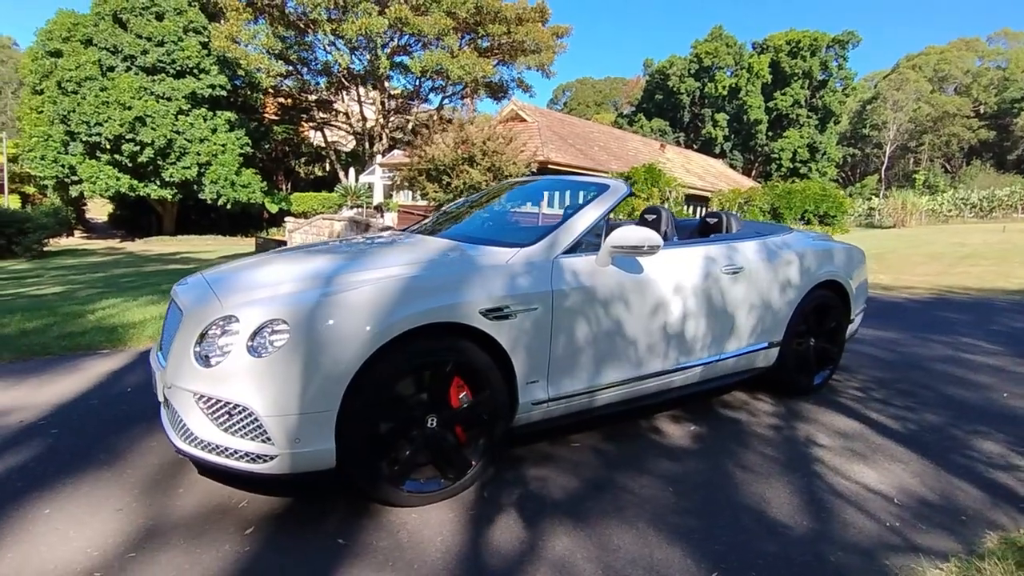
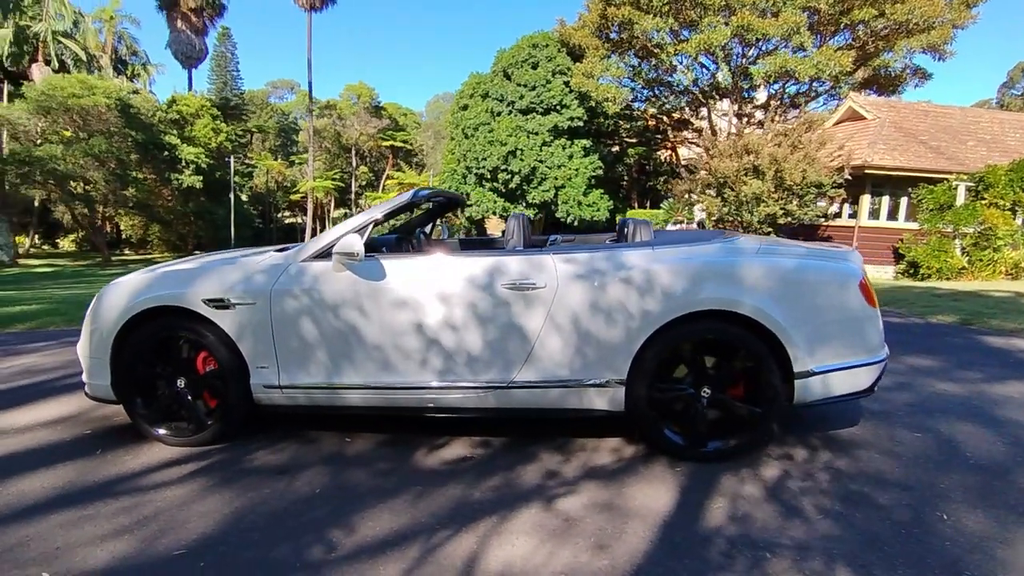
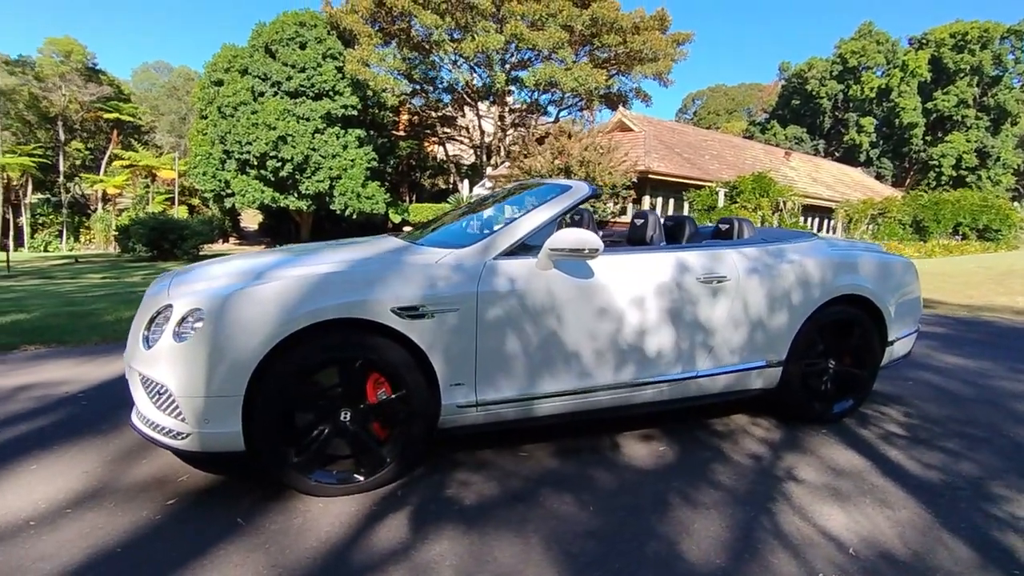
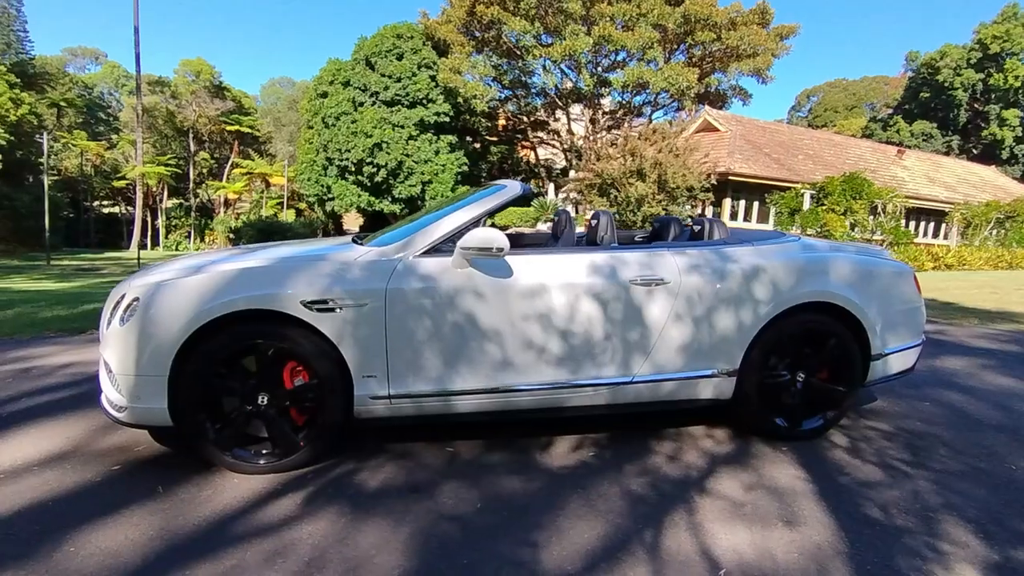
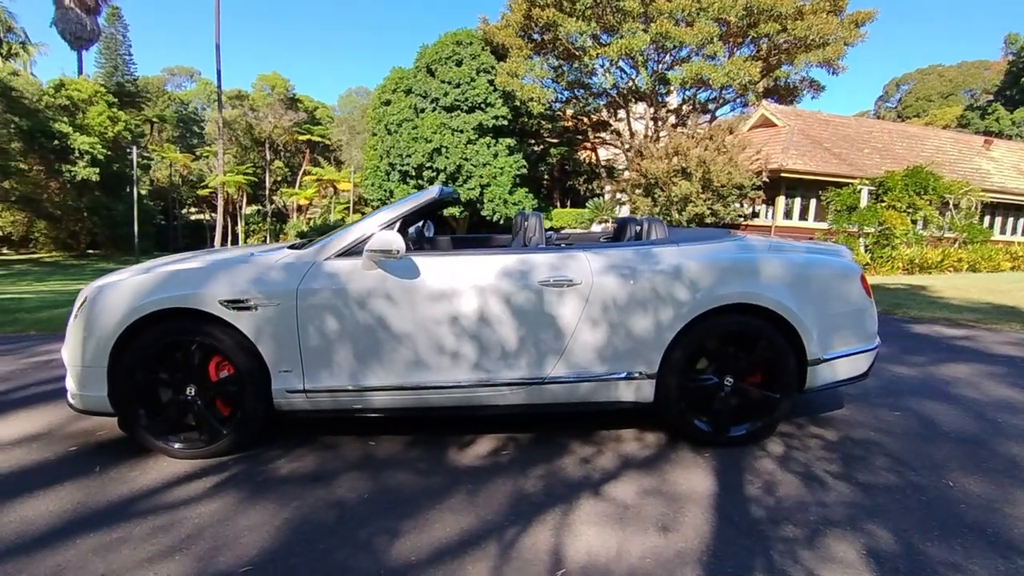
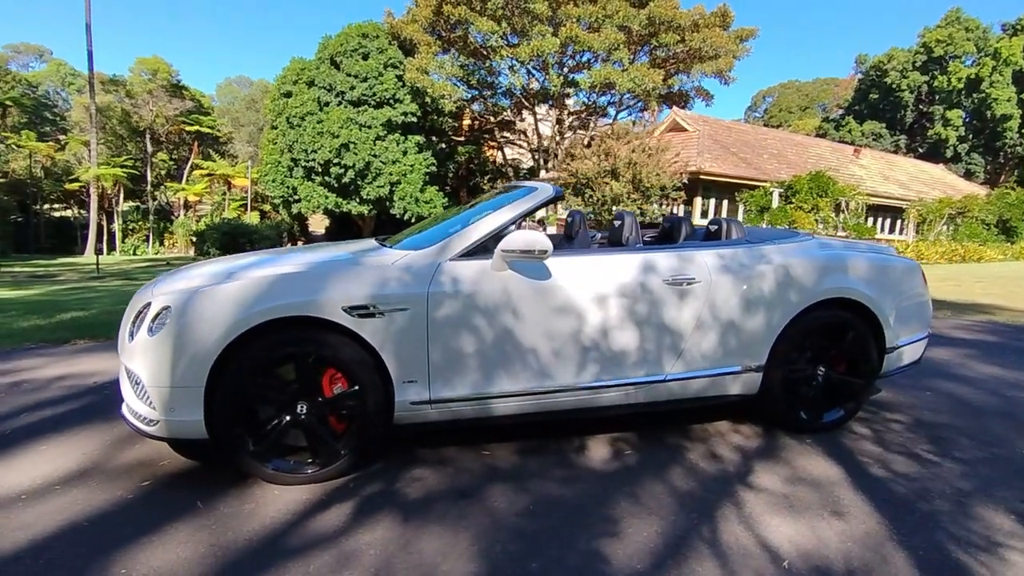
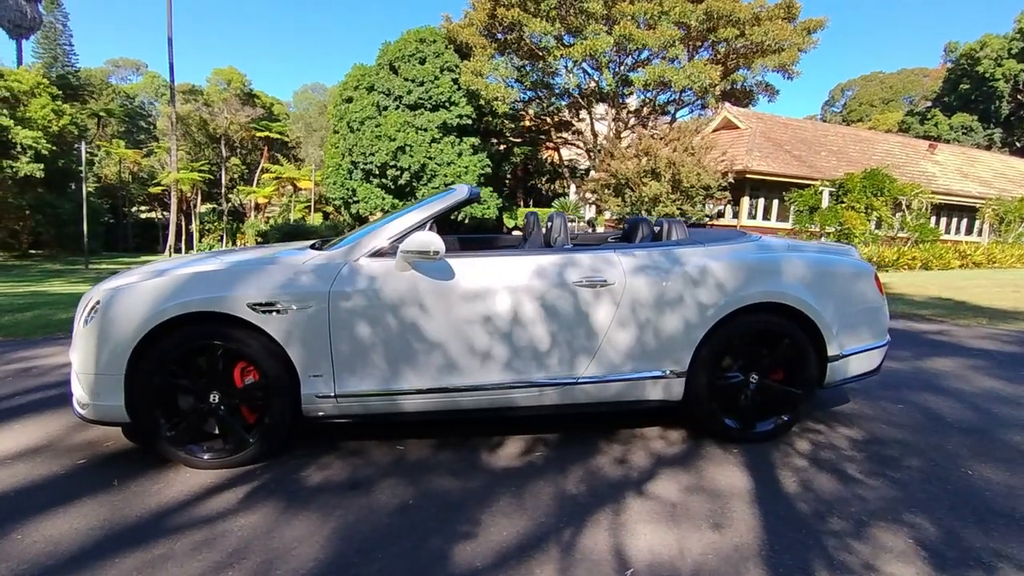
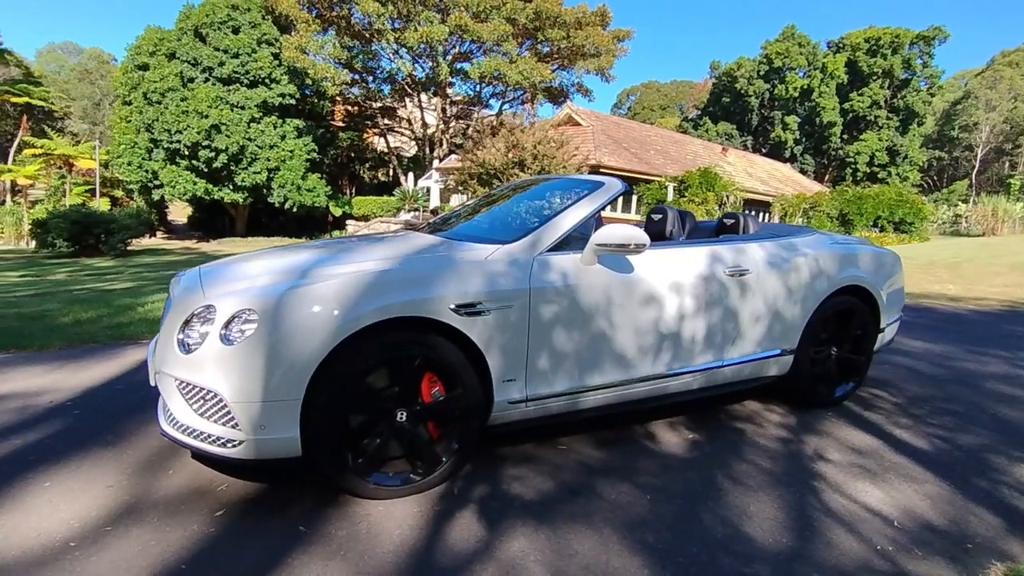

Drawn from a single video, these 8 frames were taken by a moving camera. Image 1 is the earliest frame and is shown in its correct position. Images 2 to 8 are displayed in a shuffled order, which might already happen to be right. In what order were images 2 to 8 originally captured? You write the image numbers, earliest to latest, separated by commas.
8, 3, 6, 4, 7, 5, 2
